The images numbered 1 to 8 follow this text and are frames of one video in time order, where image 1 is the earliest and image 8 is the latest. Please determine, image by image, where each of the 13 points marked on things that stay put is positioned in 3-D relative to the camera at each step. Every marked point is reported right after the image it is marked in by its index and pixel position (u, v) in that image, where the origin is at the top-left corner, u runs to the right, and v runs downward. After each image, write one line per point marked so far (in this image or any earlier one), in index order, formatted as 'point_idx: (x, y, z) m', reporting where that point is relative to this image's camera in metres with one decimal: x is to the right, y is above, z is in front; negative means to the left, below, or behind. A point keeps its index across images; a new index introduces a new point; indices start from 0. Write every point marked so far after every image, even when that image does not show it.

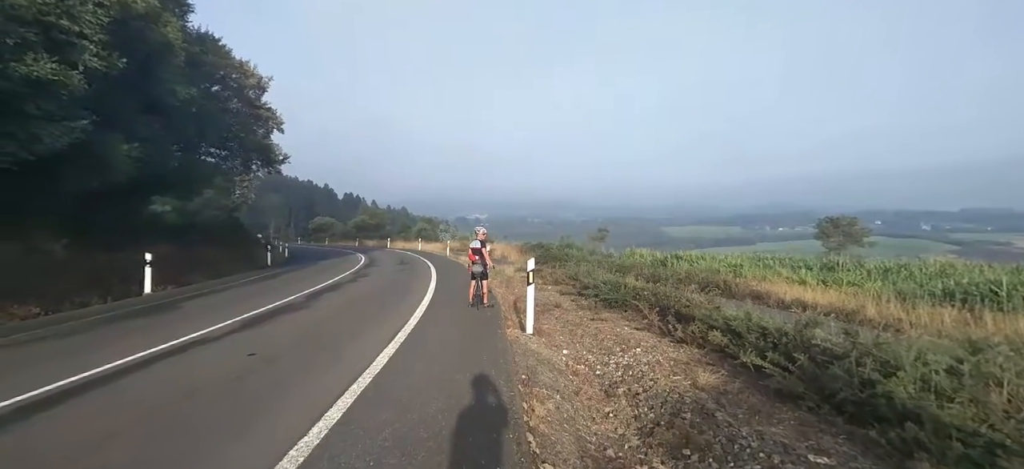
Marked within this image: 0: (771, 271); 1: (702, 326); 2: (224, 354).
0: (+11.4, -1.6, +17.7) m
1: (+3.0, -1.4, +6.3) m
2: (-4.7, -2.0, +6.8) m
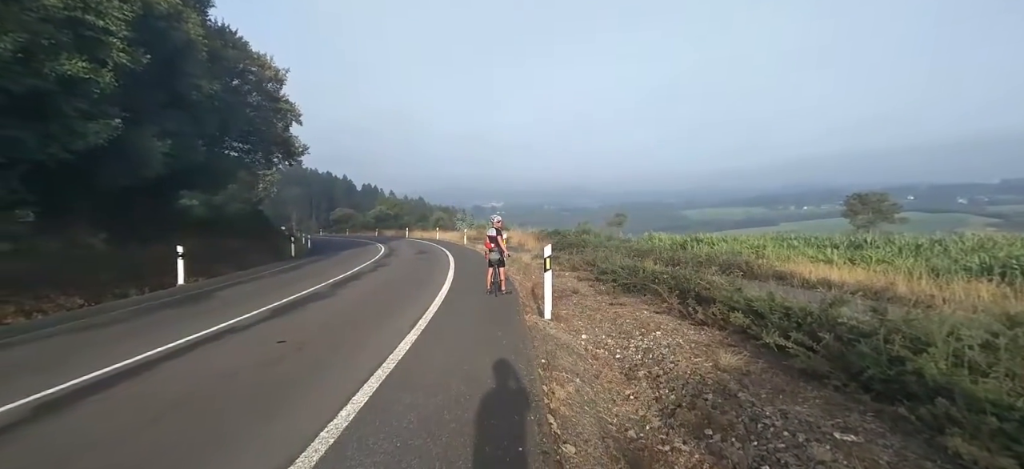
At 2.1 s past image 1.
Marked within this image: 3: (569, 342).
0: (+12.2, -0.7, +17.3) m
1: (+3.3, -1.1, +6.2) m
2: (-4.4, -1.9, +7.1) m
3: (+0.9, -1.7, +6.6) m
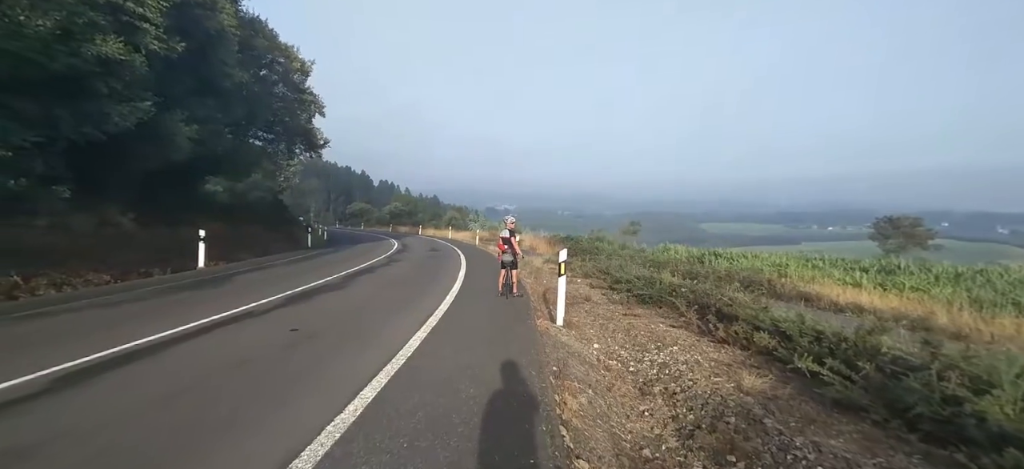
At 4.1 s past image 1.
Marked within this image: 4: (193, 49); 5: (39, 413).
0: (+12.7, -1.5, +16.7) m
1: (+3.5, -1.4, +5.9) m
2: (-4.2, -1.6, +7.0) m
3: (+1.1, -1.8, +6.4) m
4: (-12.2, +7.1, +15.3) m
5: (-3.9, -1.5, +3.3) m
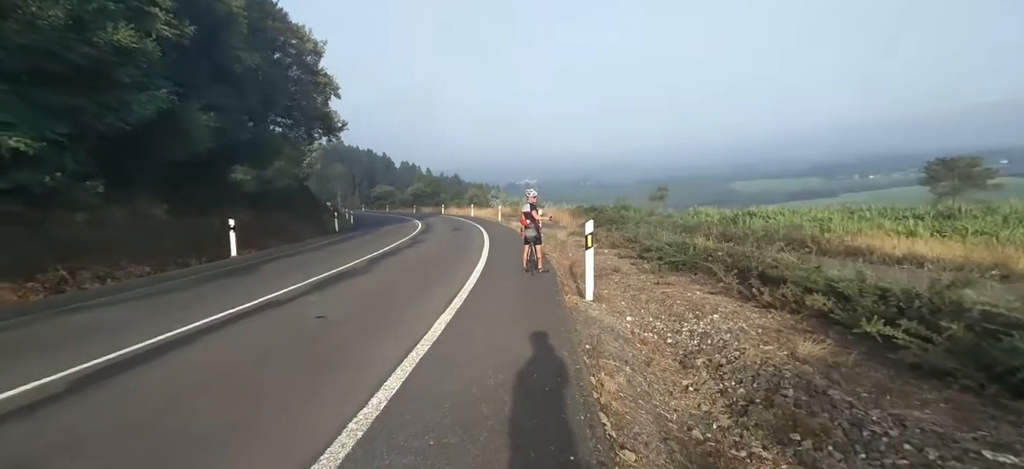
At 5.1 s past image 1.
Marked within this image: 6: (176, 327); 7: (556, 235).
0: (+13.7, +0.3, +15.6) m
1: (+3.8, -0.7, +5.4) m
2: (-3.7, -1.4, +7.0) m
3: (+1.5, -1.3, +6.1) m
4: (-11.8, +7.3, +15.2) m
5: (-3.6, -1.4, +3.2) m
6: (-5.3, -1.5, +6.3) m
7: (+2.2, -0.1, +19.9) m
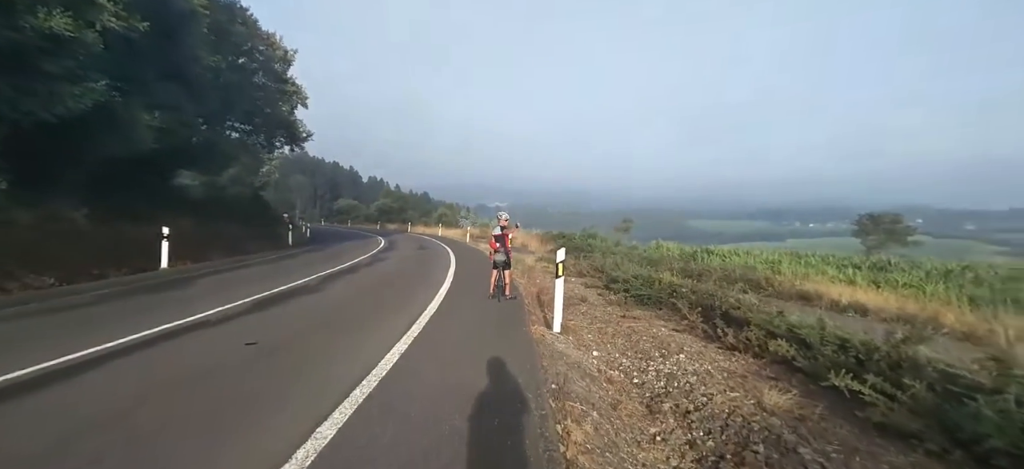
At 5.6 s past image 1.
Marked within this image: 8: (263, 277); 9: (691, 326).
0: (+12.3, -1.4, +16.4) m
1: (+3.4, -1.3, +5.4) m
2: (-4.3, -1.6, +6.4) m
3: (+1.0, -1.8, +5.8) m
4: (-12.6, +7.1, +14.3) m
5: (-3.9, -1.5, +2.6) m
6: (-5.8, -1.6, +5.5) m
7: (+0.5, -1.3, +19.8) m
8: (-7.8, -1.4, +12.6) m
9: (+3.2, -1.7, +7.3) m
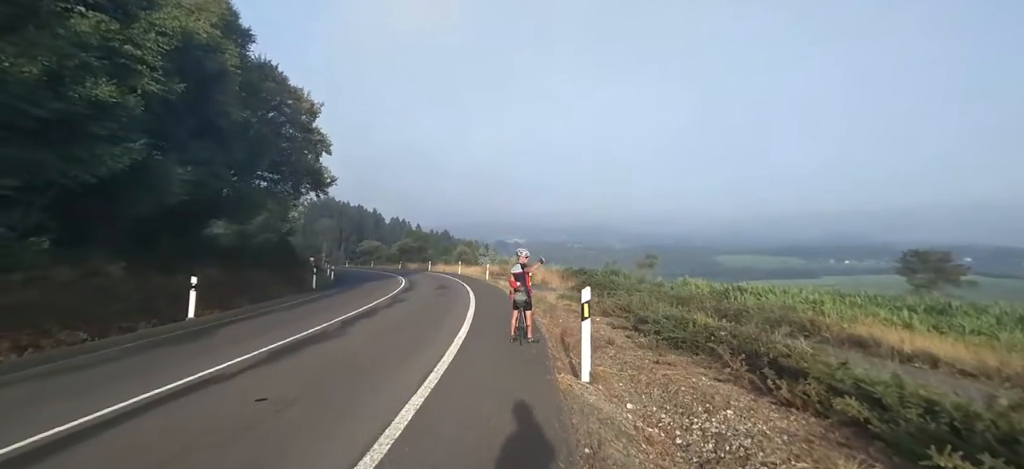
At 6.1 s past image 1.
0: (+13.2, -2.8, +15.2) m
1: (+3.7, -1.8, +4.8) m
2: (-3.9, -2.3, +6.0) m
3: (+1.3, -2.3, +5.3) m
4: (-11.8, +5.6, +15.2) m
5: (-3.7, -1.8, +2.3) m
6: (-5.5, -2.2, +5.3) m
7: (+1.6, -3.1, +19.2) m
8: (-7.1, -2.6, +12.4) m
9: (+3.7, -2.3, +6.6) m
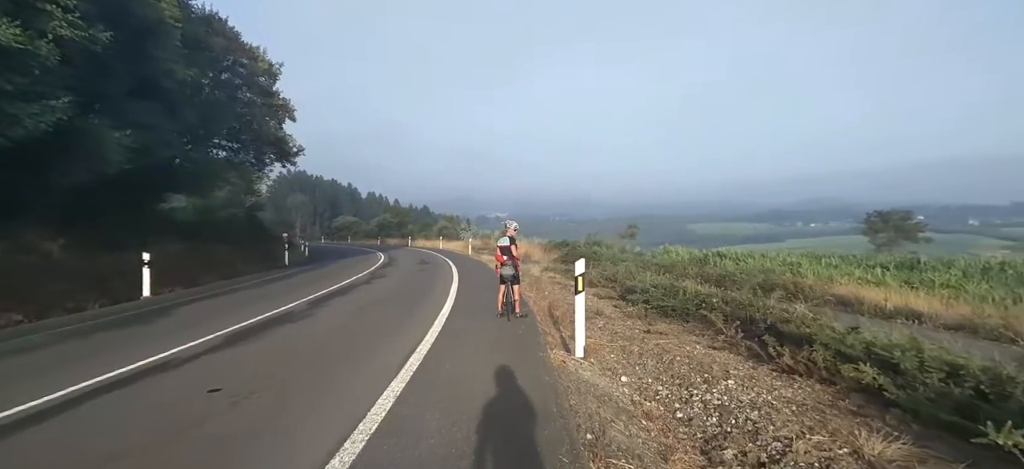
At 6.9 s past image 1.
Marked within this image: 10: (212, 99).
0: (+12.6, -1.4, +15.5) m
1: (+3.6, -1.3, +4.6) m
2: (-4.1, -1.9, +5.5) m
3: (+1.2, -1.9, +4.9) m
4: (-12.6, +6.3, +13.7) m
5: (-3.7, -1.7, +1.7) m
6: (-5.6, -1.9, +4.6) m
7: (+0.8, -1.8, +18.9) m
8: (-7.5, -1.9, +11.7) m
9: (+3.5, -1.7, +6.4) m
10: (-14.2, +6.5, +19.5) m
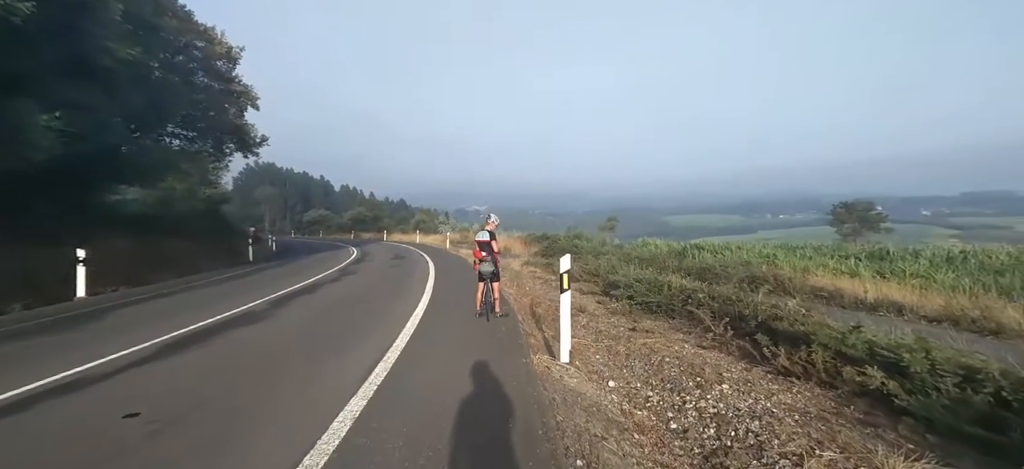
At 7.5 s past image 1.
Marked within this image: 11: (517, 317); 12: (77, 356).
0: (+11.7, -1.0, +15.7) m
1: (+3.3, -1.3, +4.3) m
2: (-4.4, -1.9, +4.8) m
3: (+1.0, -1.8, +4.5) m
4: (-13.4, +6.4, +12.4) m
5: (-3.7, -1.7, +1.1) m
6: (-5.8, -1.9, +3.9) m
7: (-0.2, -1.5, +18.4) m
8: (-8.1, -1.8, +10.8) m
9: (+3.1, -1.6, +6.1) m
10: (-15.3, +6.8, +18.1) m
11: (+0.1, -1.8, +9.1) m
12: (-6.6, -1.9, +6.1) m
